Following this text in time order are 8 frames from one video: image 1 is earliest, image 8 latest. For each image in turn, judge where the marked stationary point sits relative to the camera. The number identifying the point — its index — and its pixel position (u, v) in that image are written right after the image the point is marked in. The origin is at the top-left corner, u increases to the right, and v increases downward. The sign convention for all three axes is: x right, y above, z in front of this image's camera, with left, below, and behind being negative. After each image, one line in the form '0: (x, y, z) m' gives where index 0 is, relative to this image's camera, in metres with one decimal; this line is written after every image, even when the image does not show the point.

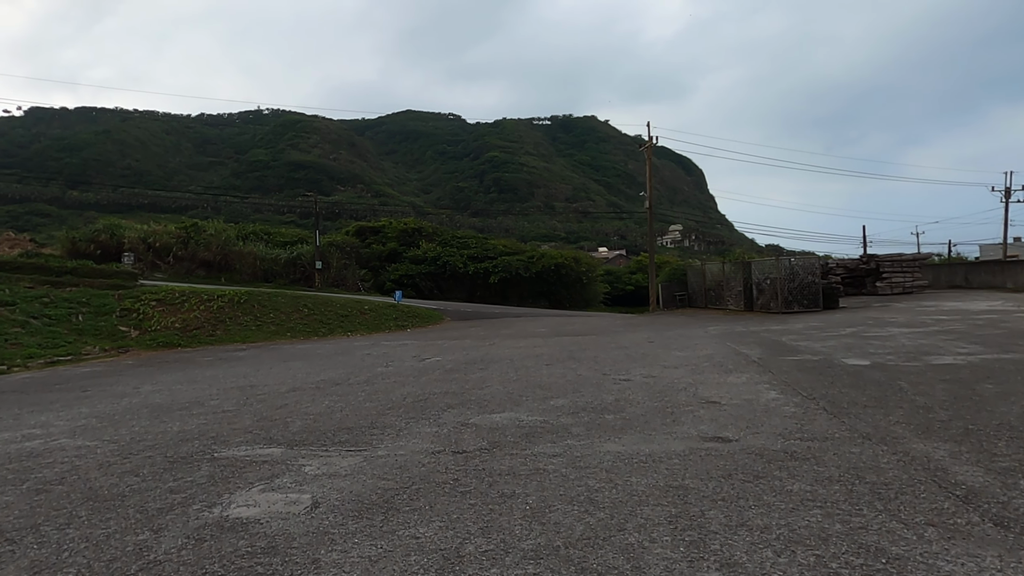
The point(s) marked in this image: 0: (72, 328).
0: (-11.2, -1.0, +16.8) m
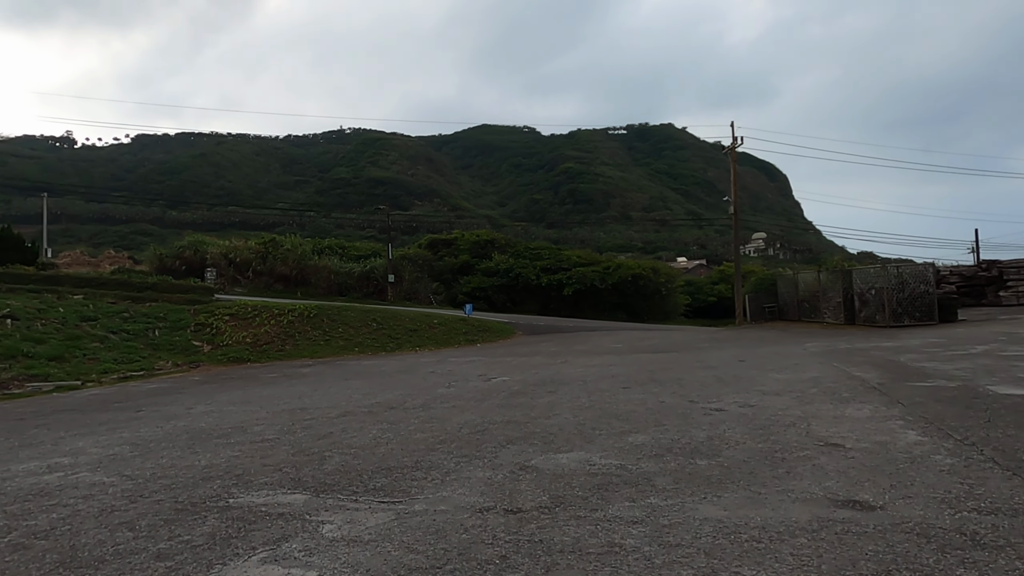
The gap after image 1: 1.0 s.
0: (-9.3, -1.4, +17.0) m
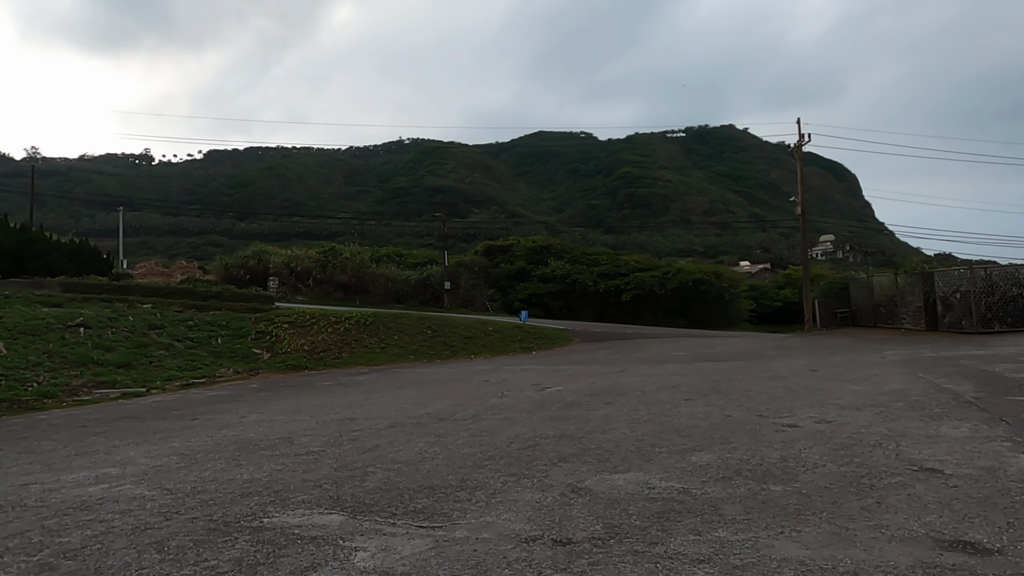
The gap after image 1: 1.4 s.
0: (-7.9, -1.6, +17.4) m
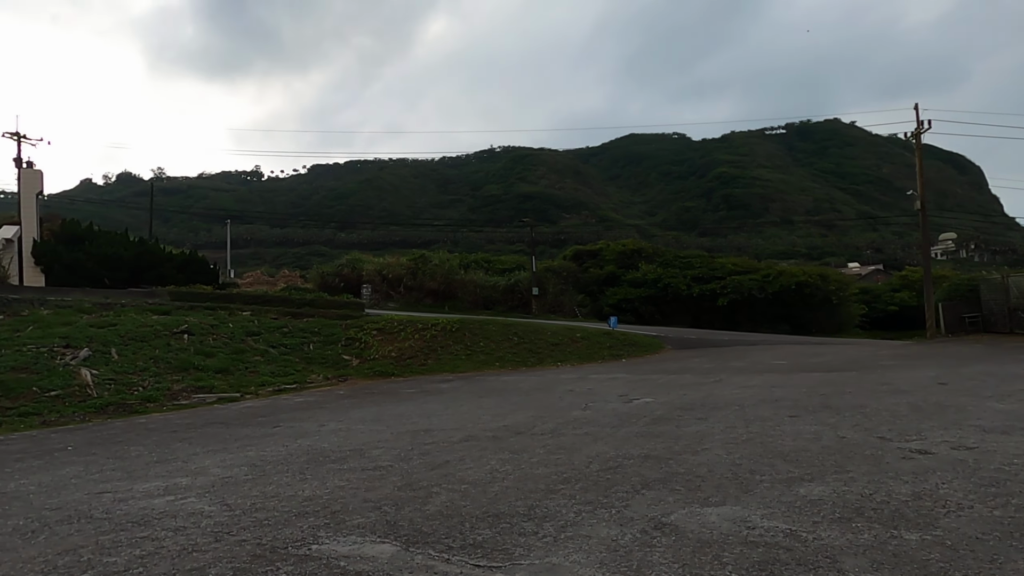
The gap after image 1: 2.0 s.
0: (-5.6, -1.8, +17.8) m
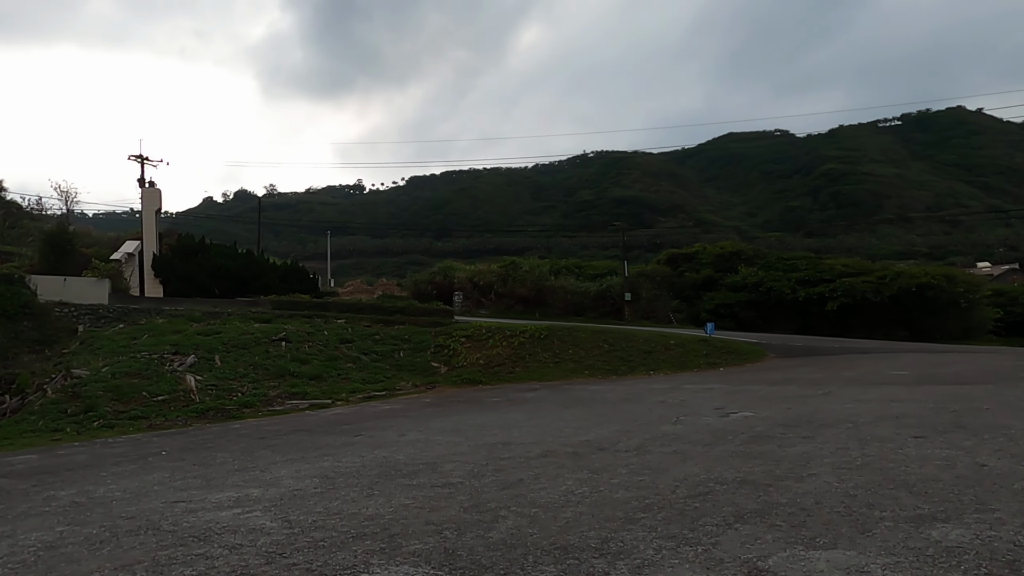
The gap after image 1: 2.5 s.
0: (-3.2, -2.0, +18.0) m
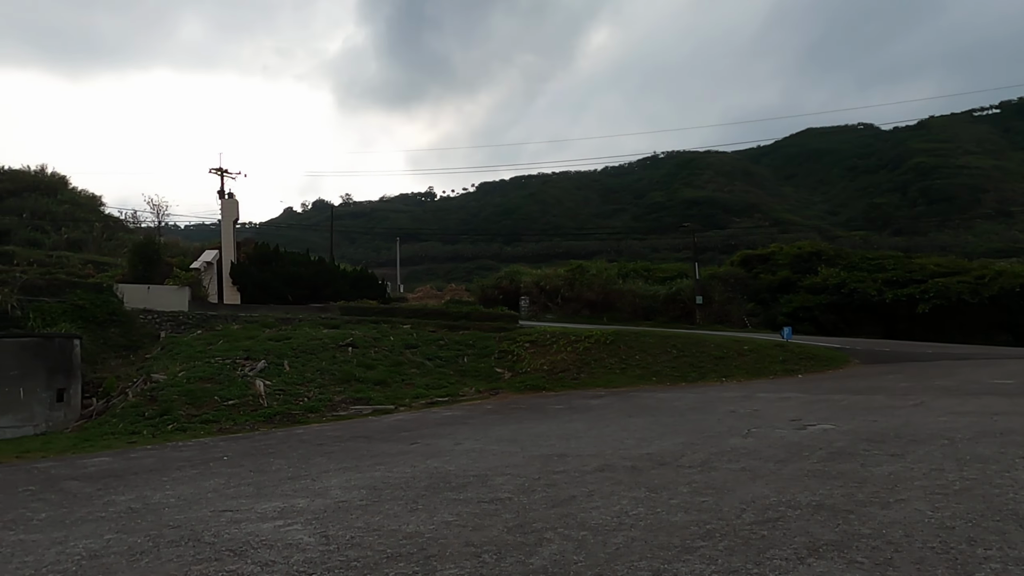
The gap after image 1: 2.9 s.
0: (-1.5, -2.2, +17.9) m
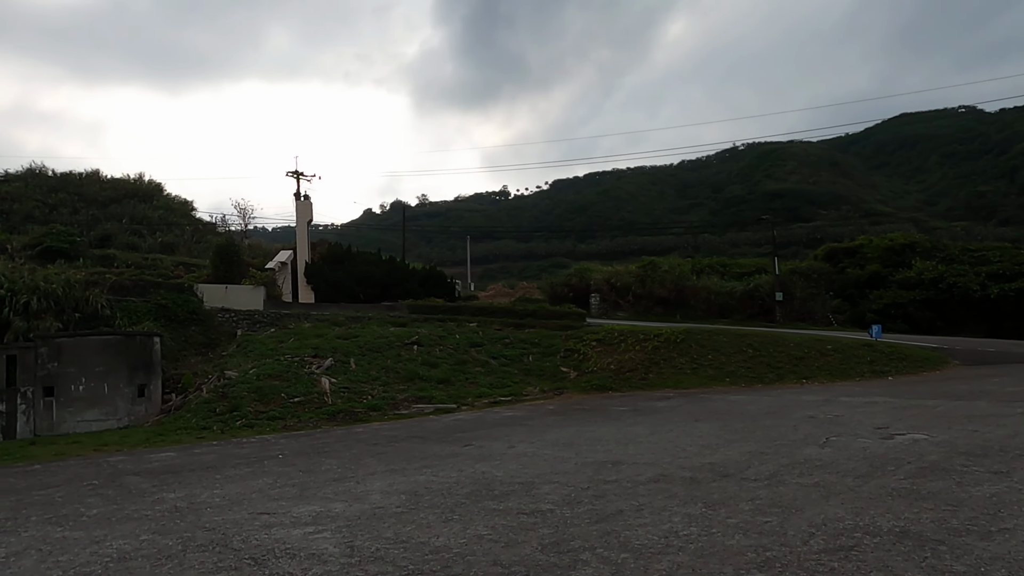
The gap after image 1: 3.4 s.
0: (+0.2, -2.1, +17.6) m
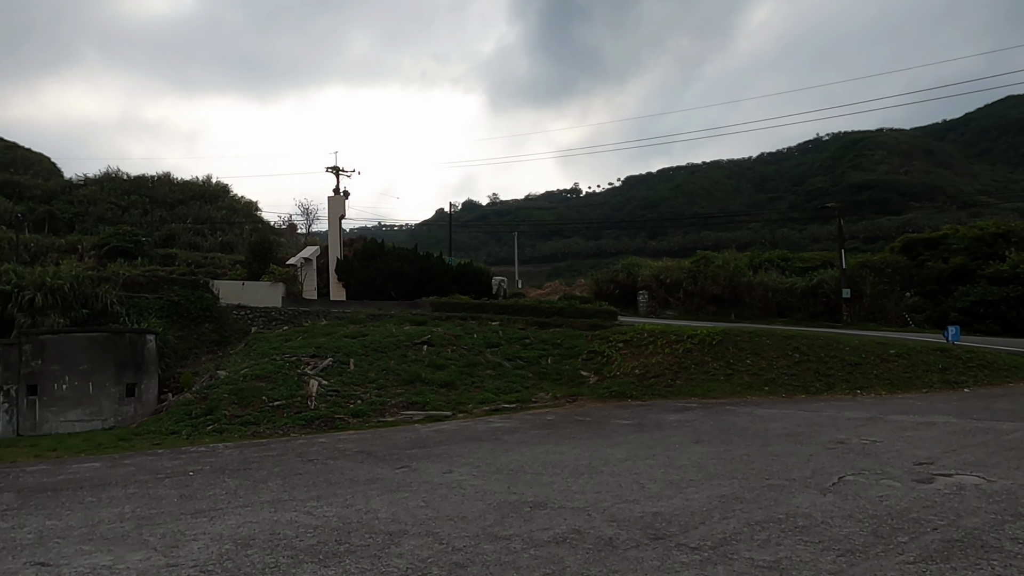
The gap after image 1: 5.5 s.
0: (+0.6, -2.0, +16.0) m
